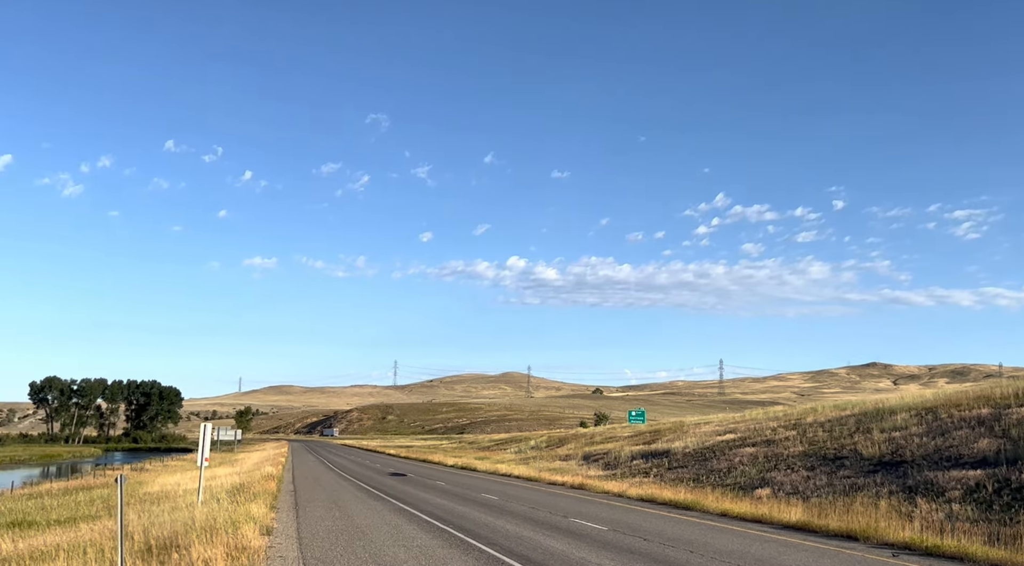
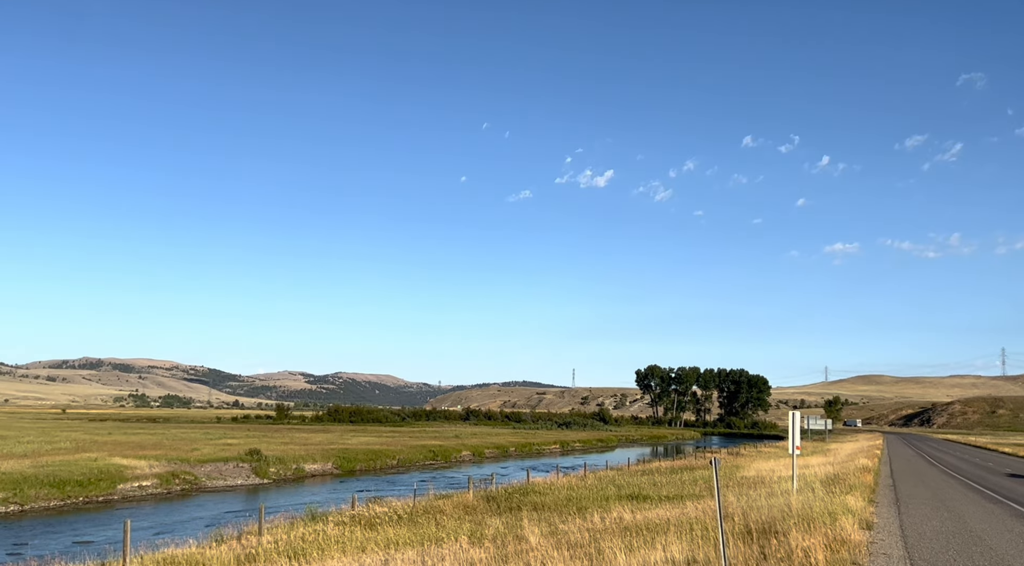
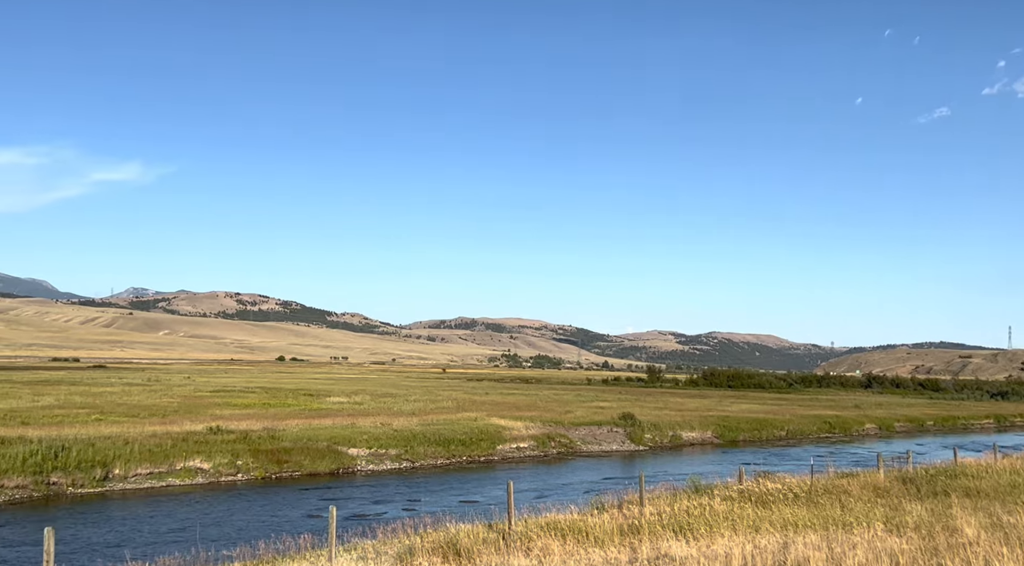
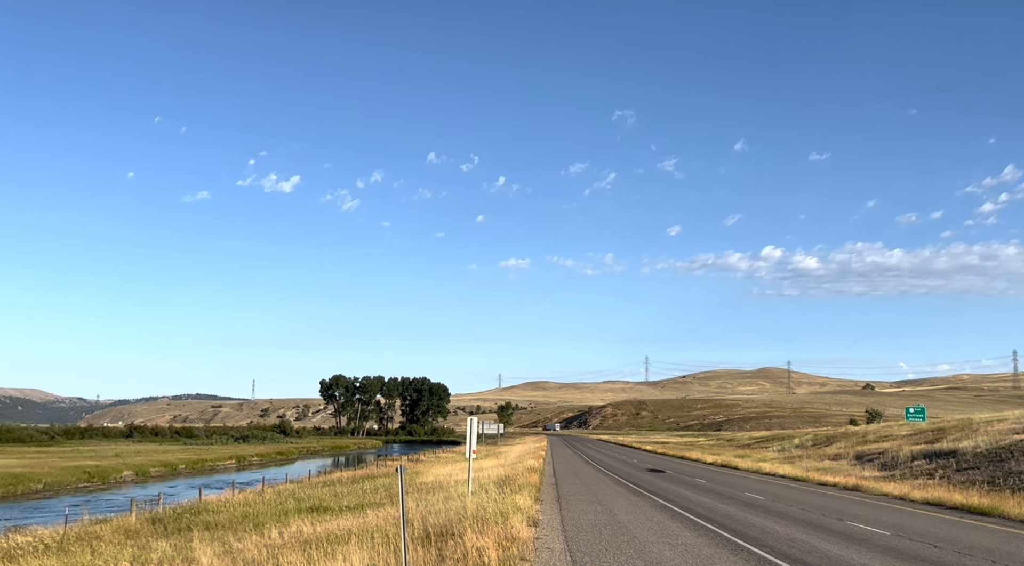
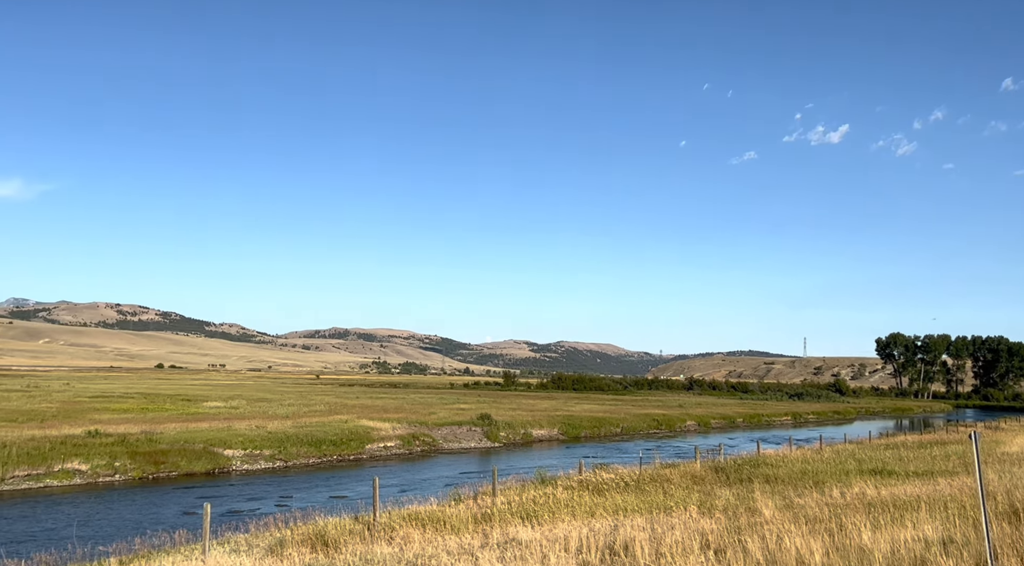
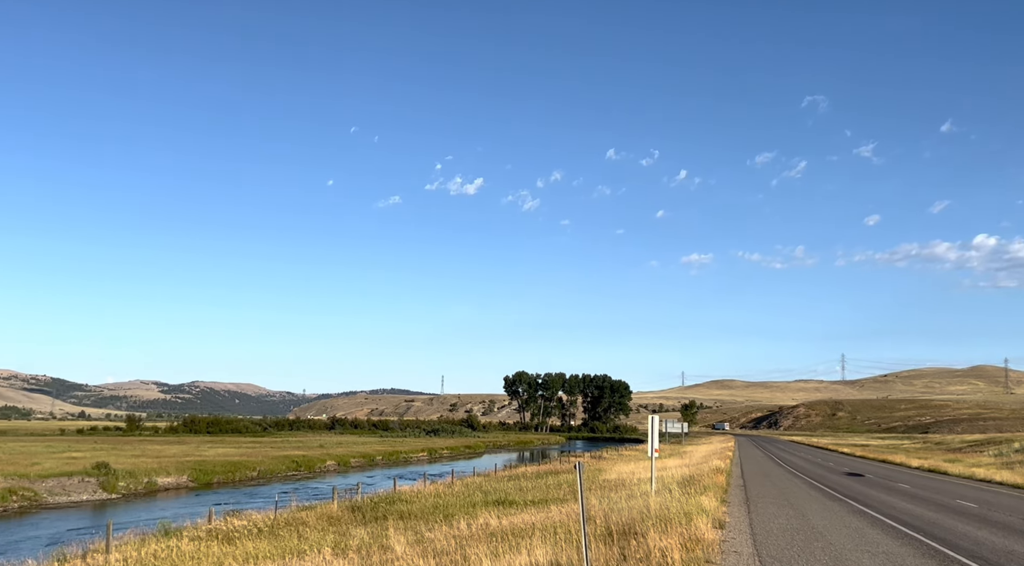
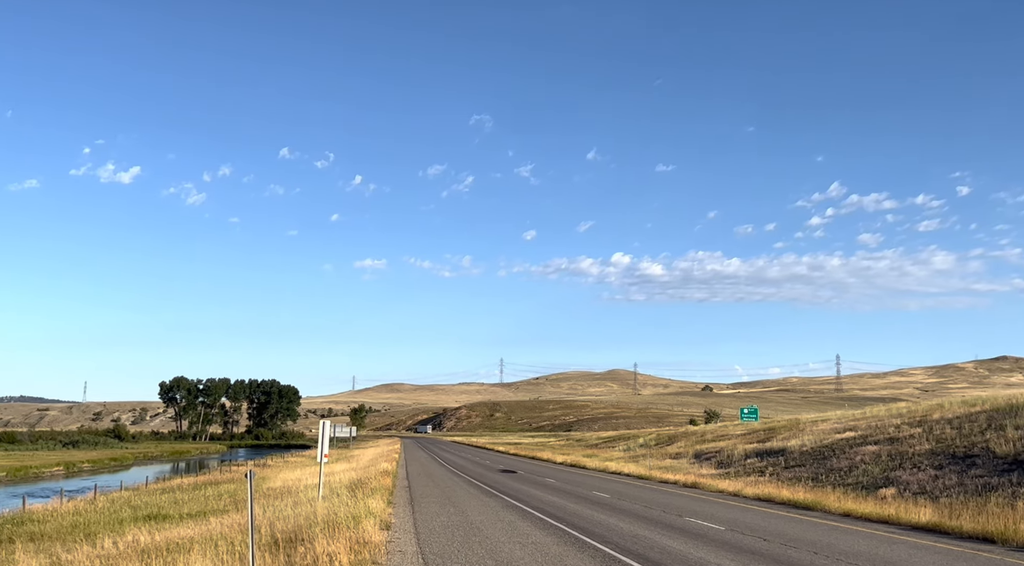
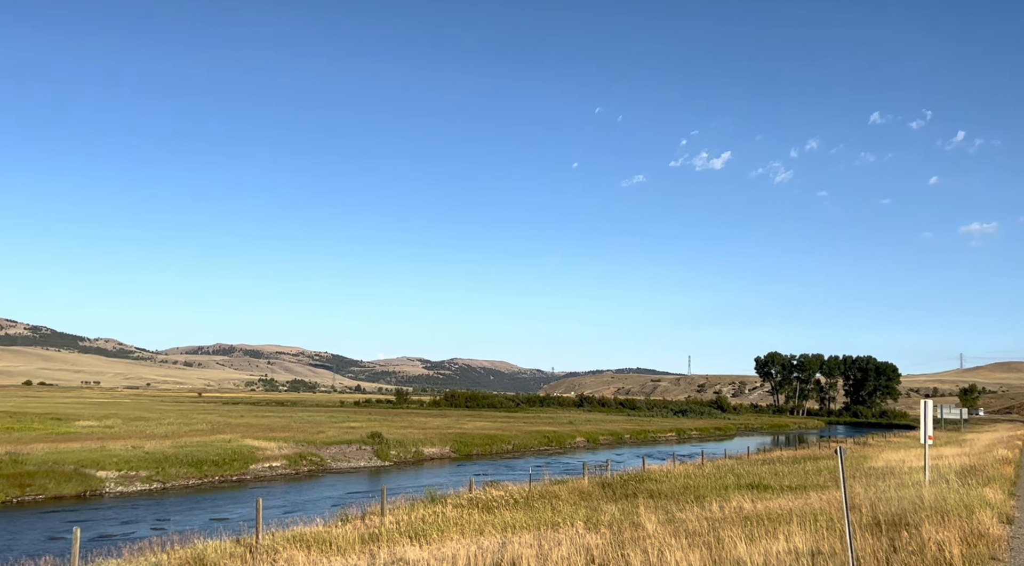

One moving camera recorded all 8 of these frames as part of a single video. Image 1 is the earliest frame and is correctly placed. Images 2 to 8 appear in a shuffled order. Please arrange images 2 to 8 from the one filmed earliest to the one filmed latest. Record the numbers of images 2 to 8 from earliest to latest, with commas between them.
7, 4, 6, 2, 8, 5, 3
